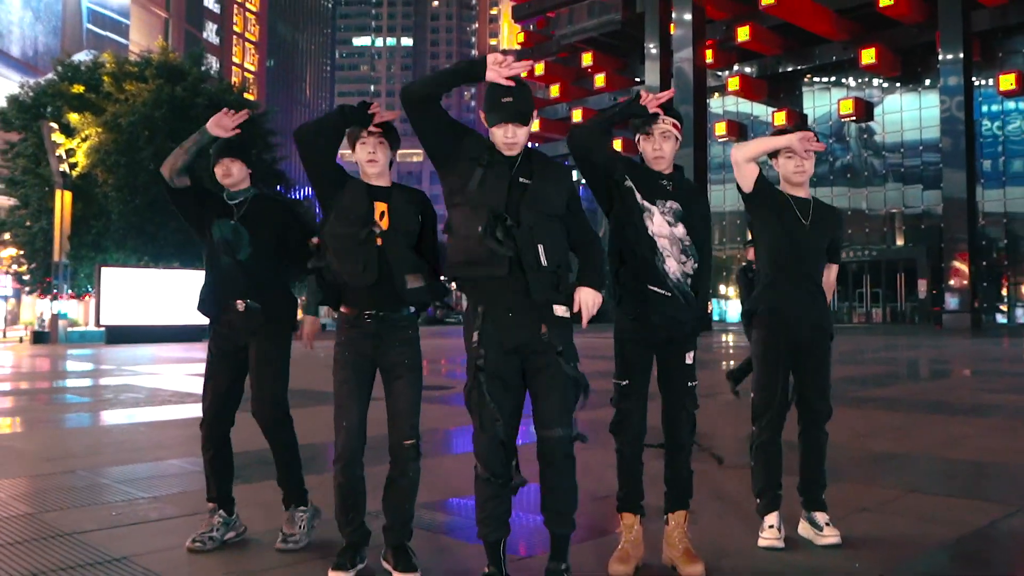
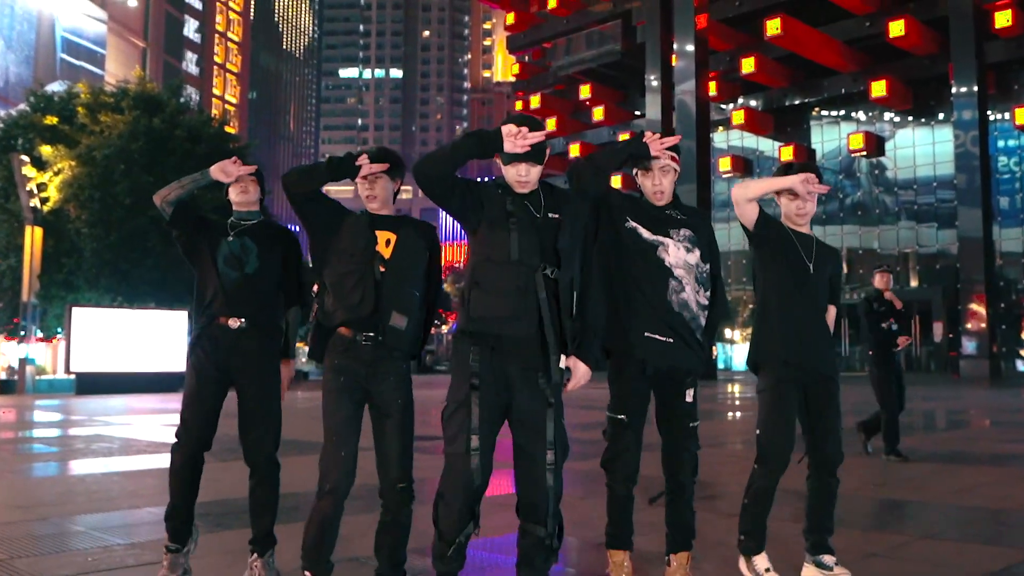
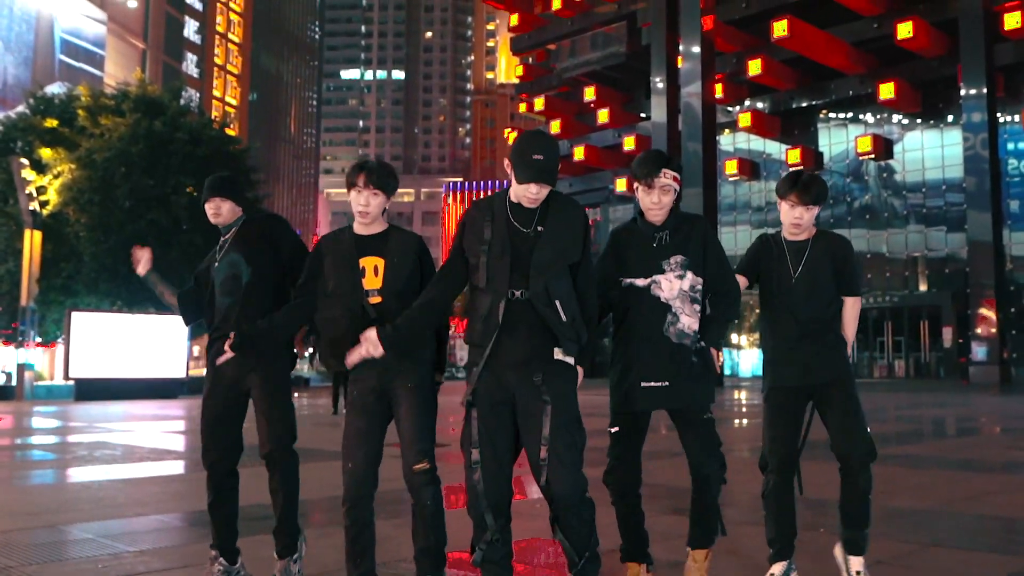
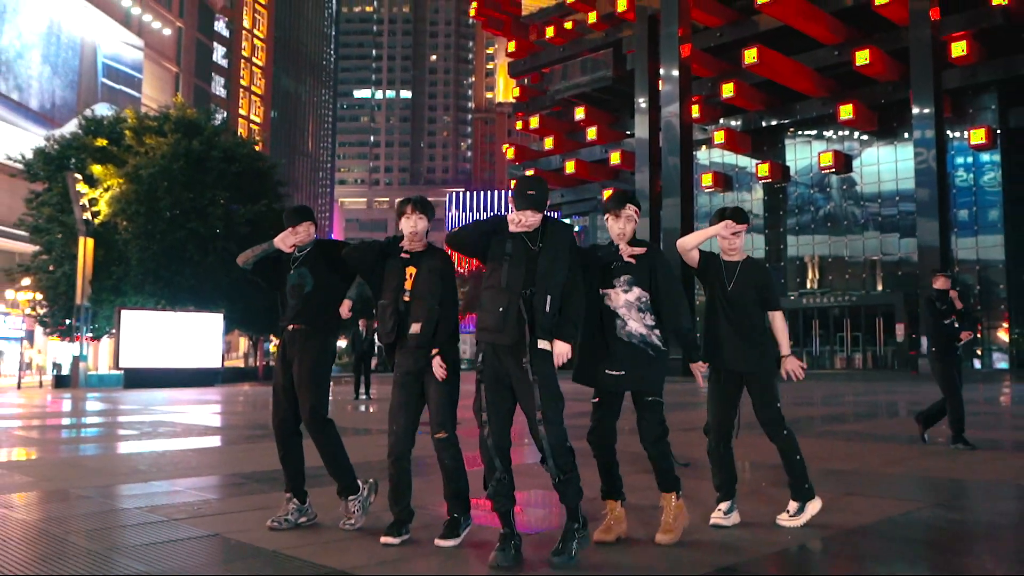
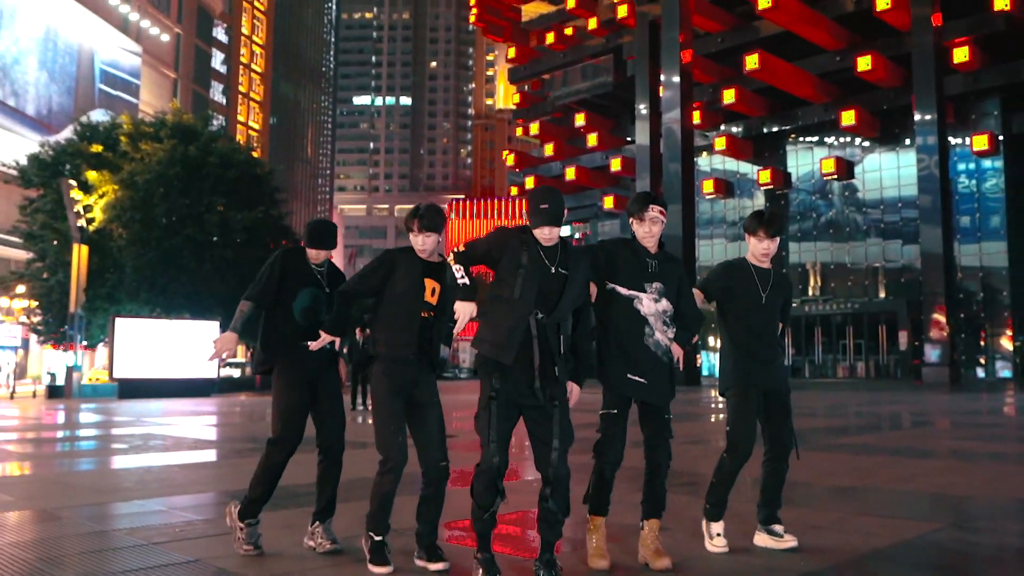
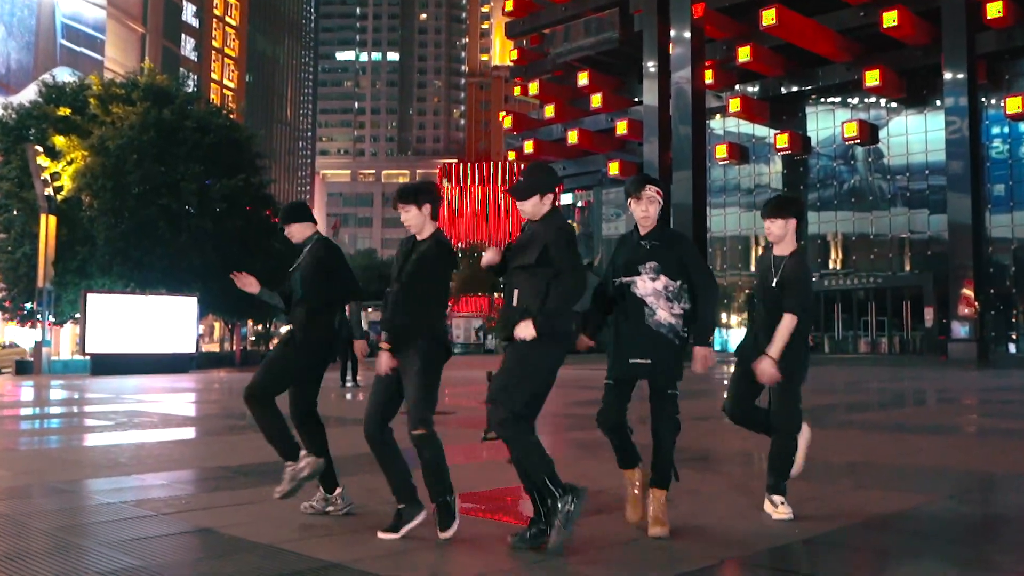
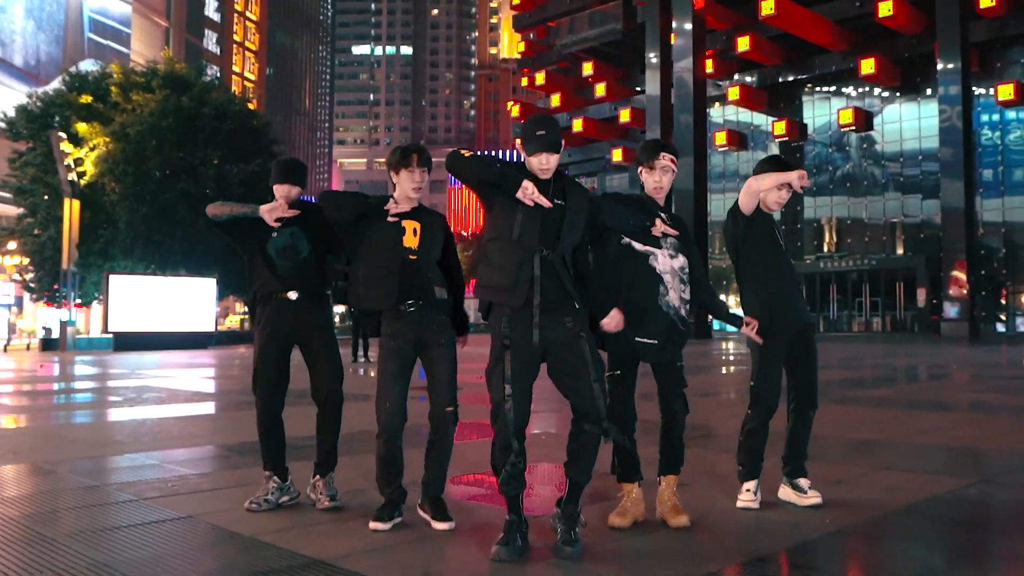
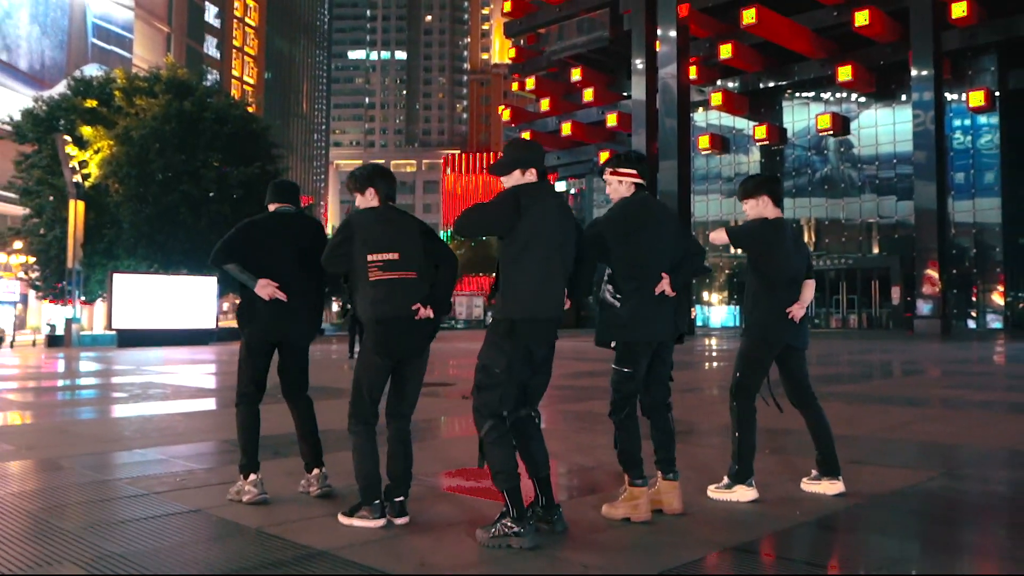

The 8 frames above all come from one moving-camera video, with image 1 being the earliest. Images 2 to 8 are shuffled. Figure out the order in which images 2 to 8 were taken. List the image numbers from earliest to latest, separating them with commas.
2, 4, 7, 3, 5, 6, 8
